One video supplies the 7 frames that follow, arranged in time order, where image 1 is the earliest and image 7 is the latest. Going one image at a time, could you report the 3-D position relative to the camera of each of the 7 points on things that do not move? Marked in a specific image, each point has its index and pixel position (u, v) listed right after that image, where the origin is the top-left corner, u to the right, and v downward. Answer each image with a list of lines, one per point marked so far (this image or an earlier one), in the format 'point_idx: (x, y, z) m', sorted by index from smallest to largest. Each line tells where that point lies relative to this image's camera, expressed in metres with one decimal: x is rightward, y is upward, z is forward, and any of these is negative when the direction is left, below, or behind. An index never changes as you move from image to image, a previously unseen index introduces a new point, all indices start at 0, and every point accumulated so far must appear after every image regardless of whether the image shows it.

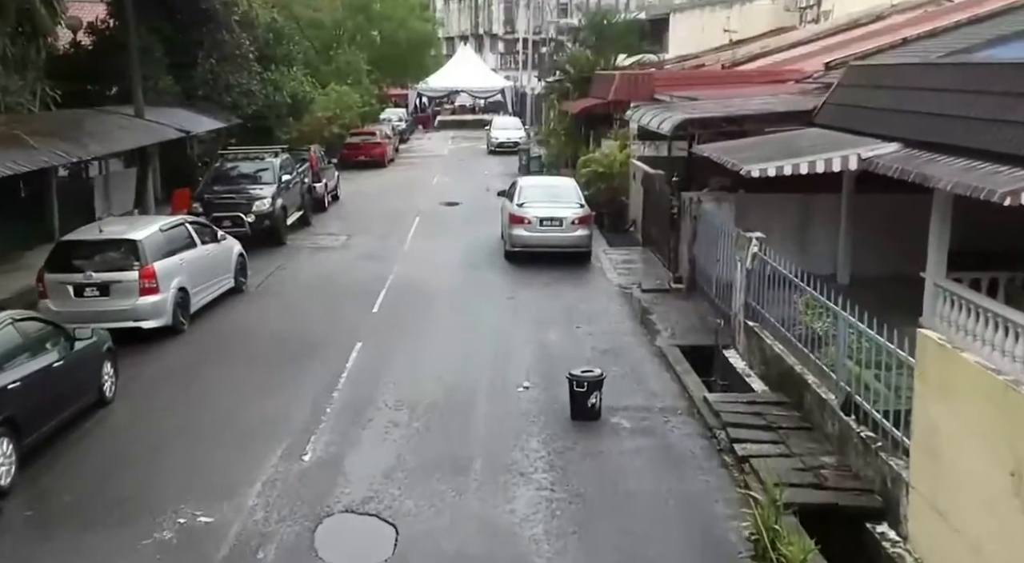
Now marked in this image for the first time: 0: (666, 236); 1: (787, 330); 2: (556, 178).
0: (+2.7, +0.9, +17.1) m
1: (+3.0, -0.5, +10.4) m
2: (+0.9, +2.0, +19.0) m
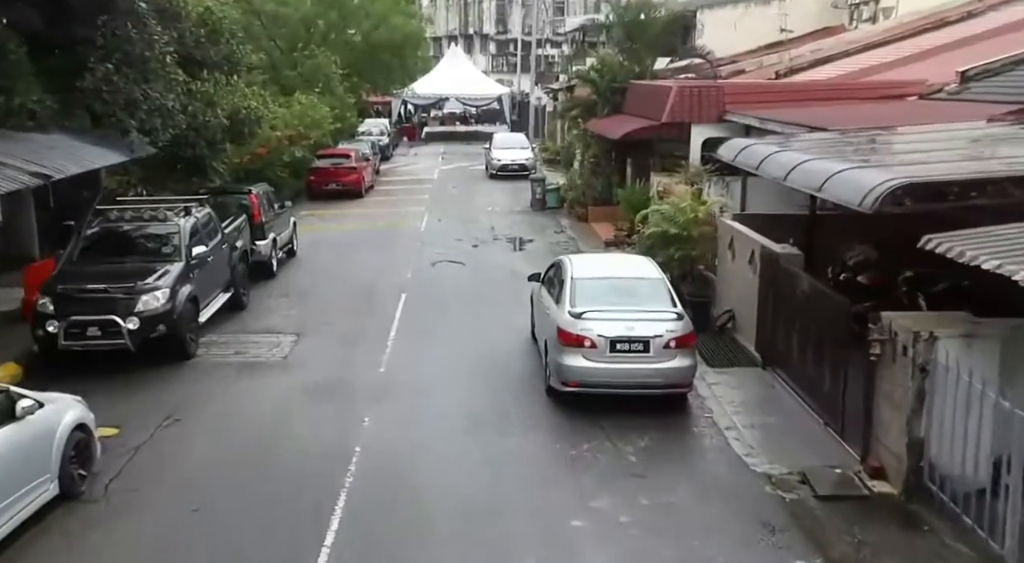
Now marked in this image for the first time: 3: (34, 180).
0: (+3.3, -0.9, +10.1) m
1: (+3.7, -2.2, +3.4) m
2: (+1.4, +0.3, +12.0) m
3: (-6.7, +1.4, +13.3) m
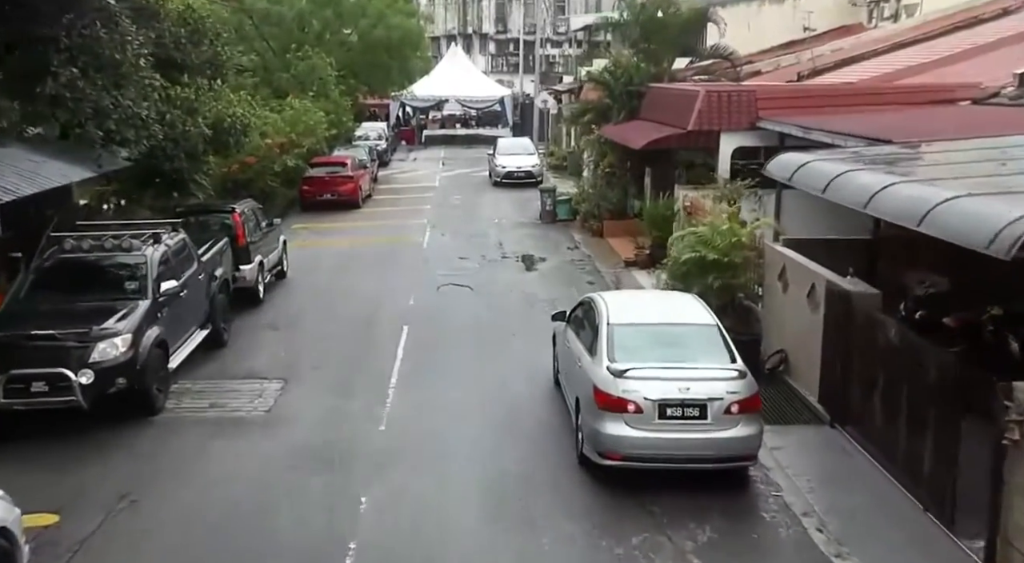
0: (+3.6, -1.4, +8.3) m
1: (+3.9, -2.7, +1.6) m
2: (+1.7, -0.2, +10.2) m
3: (-6.5, +1.0, +11.4) m
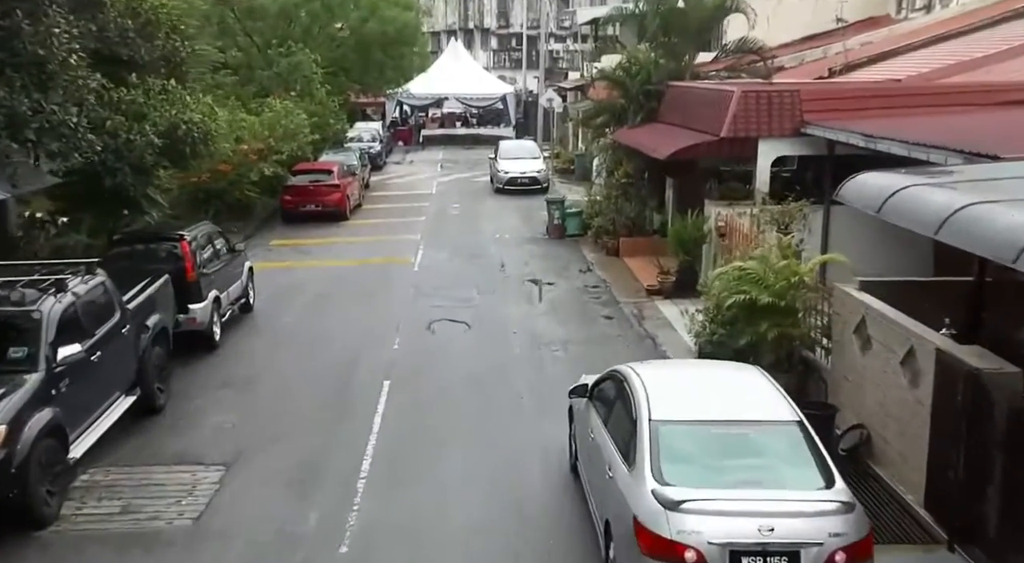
0: (+3.6, -1.9, +5.7) m
1: (+4.0, -3.3, -1.0) m
2: (+1.7, -0.7, +7.6) m
3: (-6.4, +0.4, +8.8) m
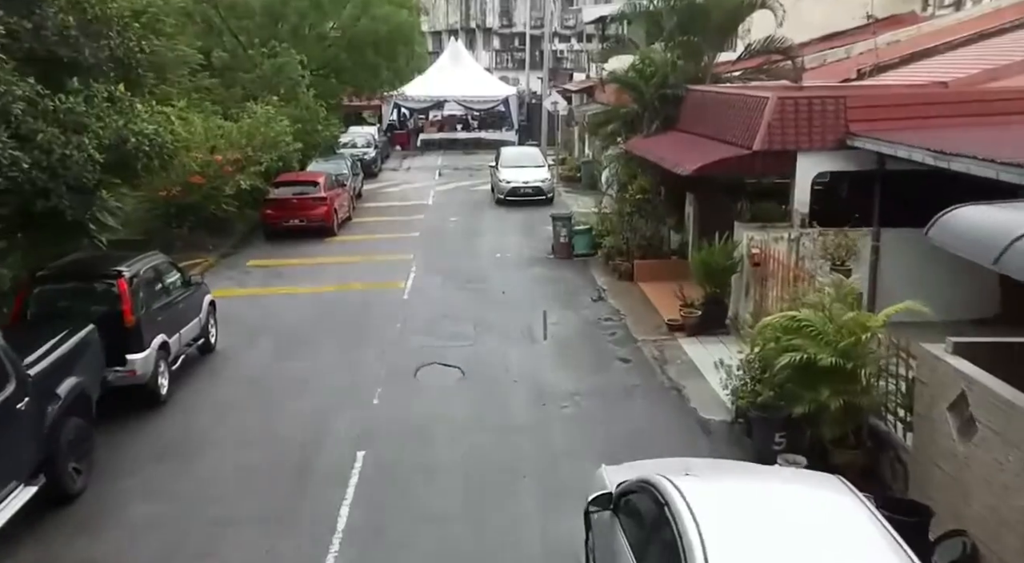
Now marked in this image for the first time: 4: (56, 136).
0: (+3.6, -2.4, +3.6) m
1: (+3.9, -3.8, -3.1) m
2: (+1.7, -1.3, +5.5) m
3: (-6.4, -0.2, +6.8) m
4: (-6.0, +1.9, +12.4) m
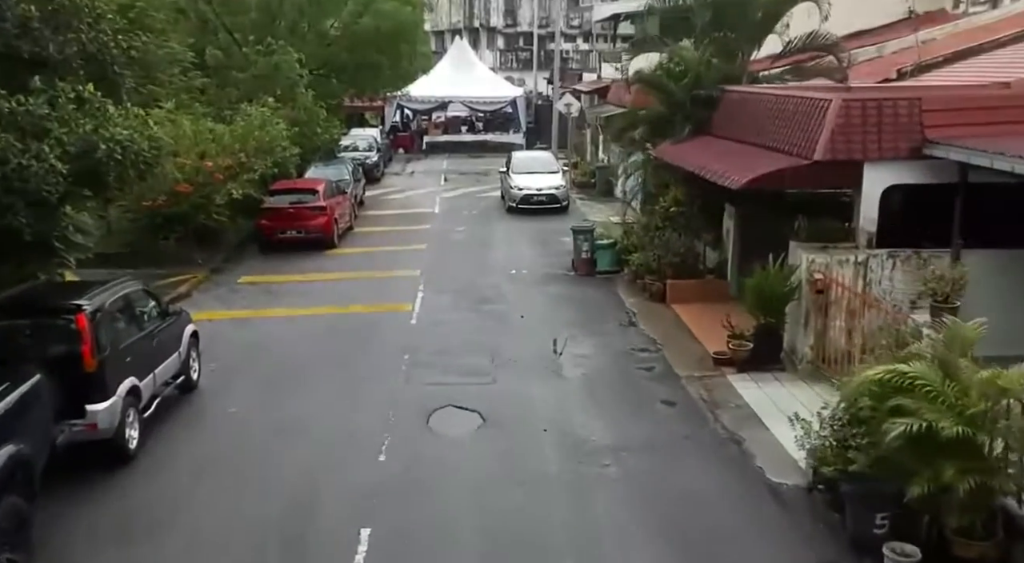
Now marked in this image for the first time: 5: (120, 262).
0: (+3.9, -2.8, +1.8) m
1: (+4.2, -4.2, -4.8) m
2: (+2.0, -1.6, +3.7) m
3: (-6.1, -0.5, +5.0) m
4: (-5.7, +1.5, +10.6) m
5: (-8.1, +0.4, +19.4) m
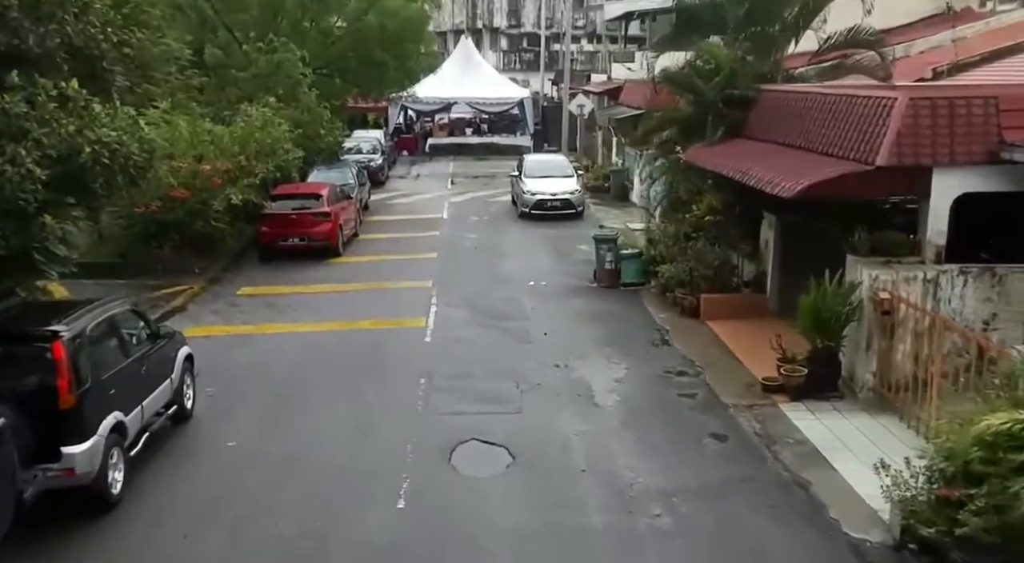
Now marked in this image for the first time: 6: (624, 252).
0: (+4.2, -3.0, +0.6) m
1: (+4.6, -4.3, -6.0) m
2: (+2.3, -1.8, +2.5) m
3: (-5.8, -0.7, +3.8) m
4: (-5.3, +1.3, +9.4) m
5: (-7.7, +0.2, +18.2) m
6: (+2.0, +0.6, +17.1) m
